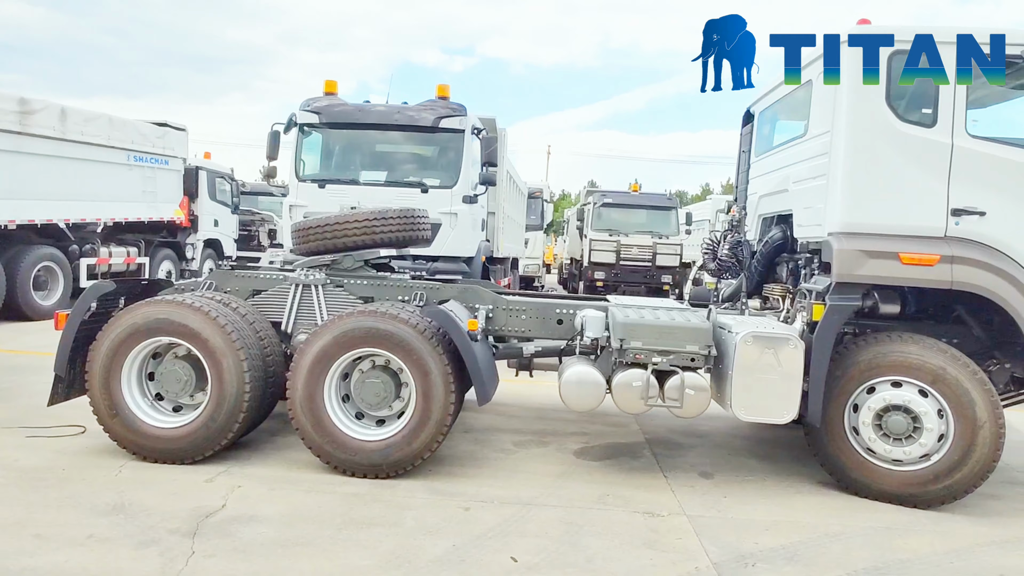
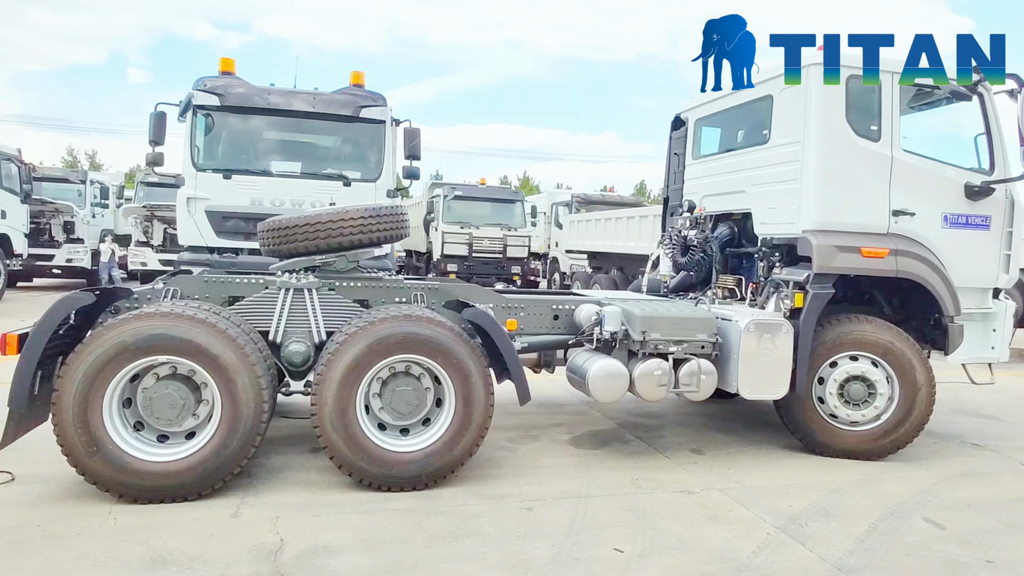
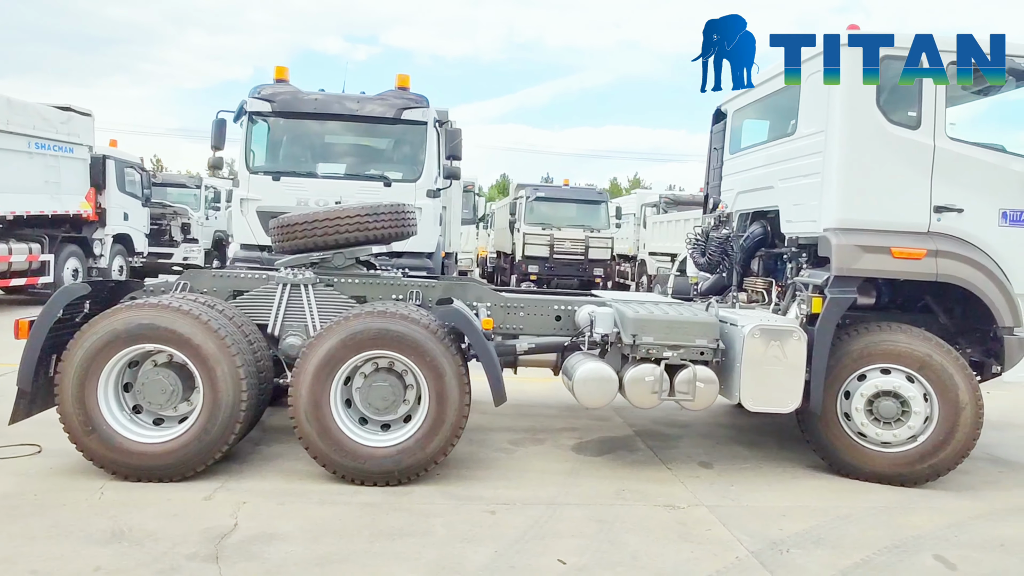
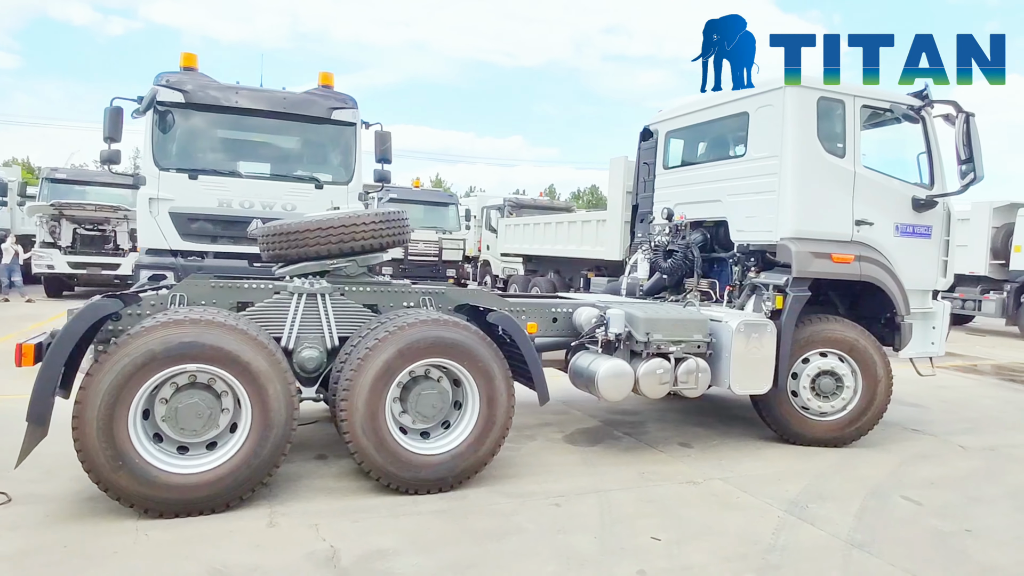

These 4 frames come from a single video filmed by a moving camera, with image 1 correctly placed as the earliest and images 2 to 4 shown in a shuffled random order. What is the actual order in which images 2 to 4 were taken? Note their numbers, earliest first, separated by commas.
3, 2, 4
